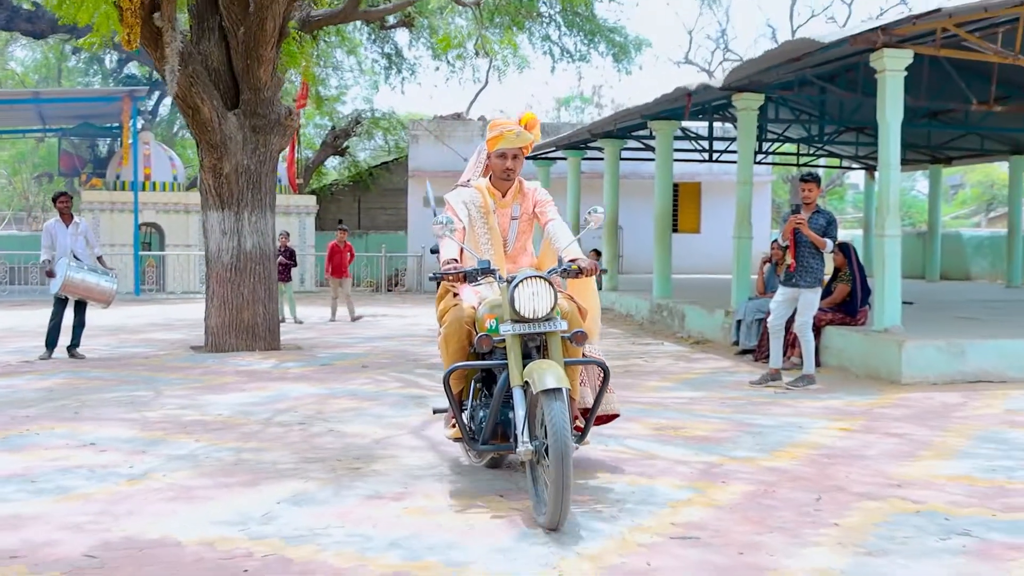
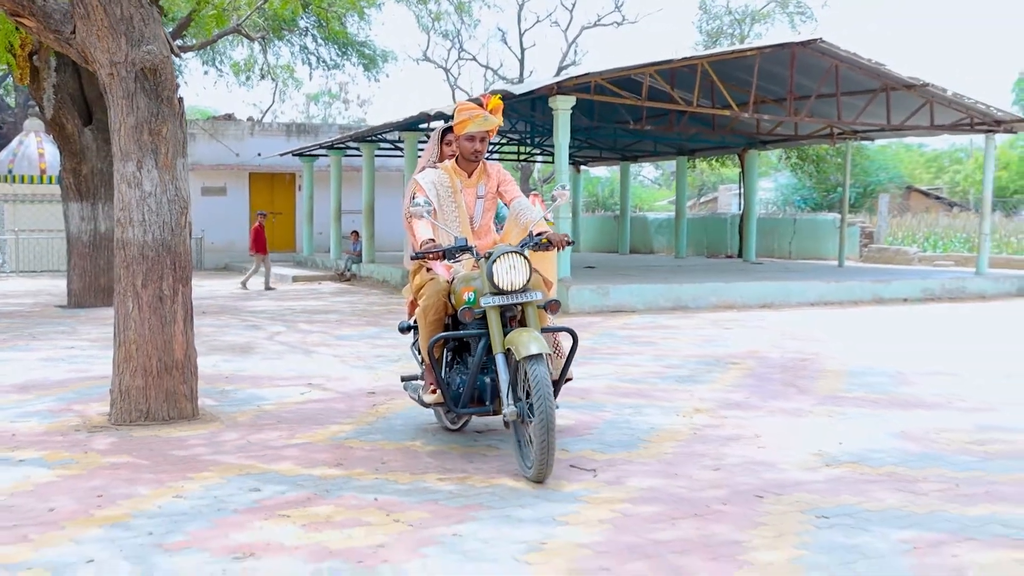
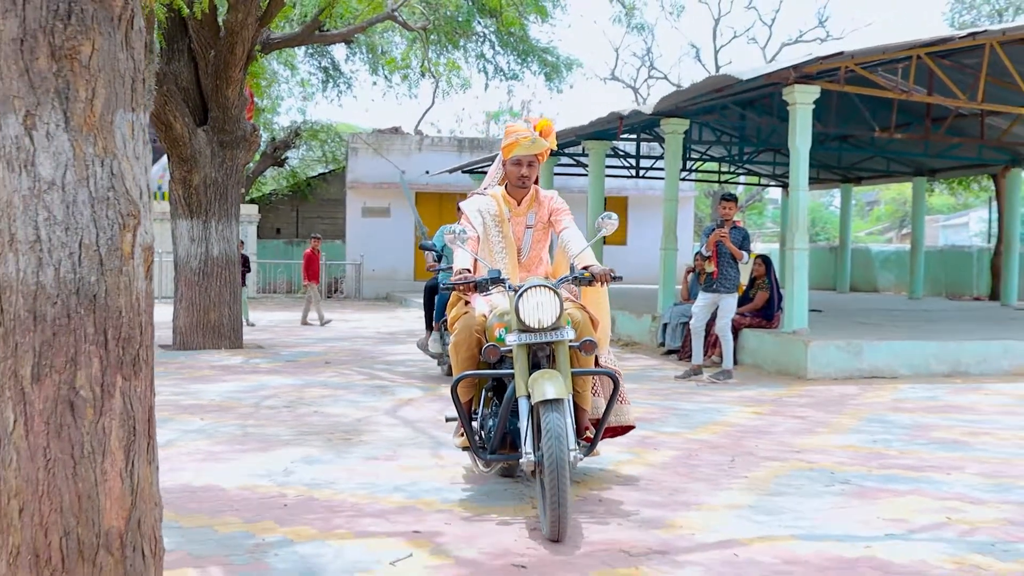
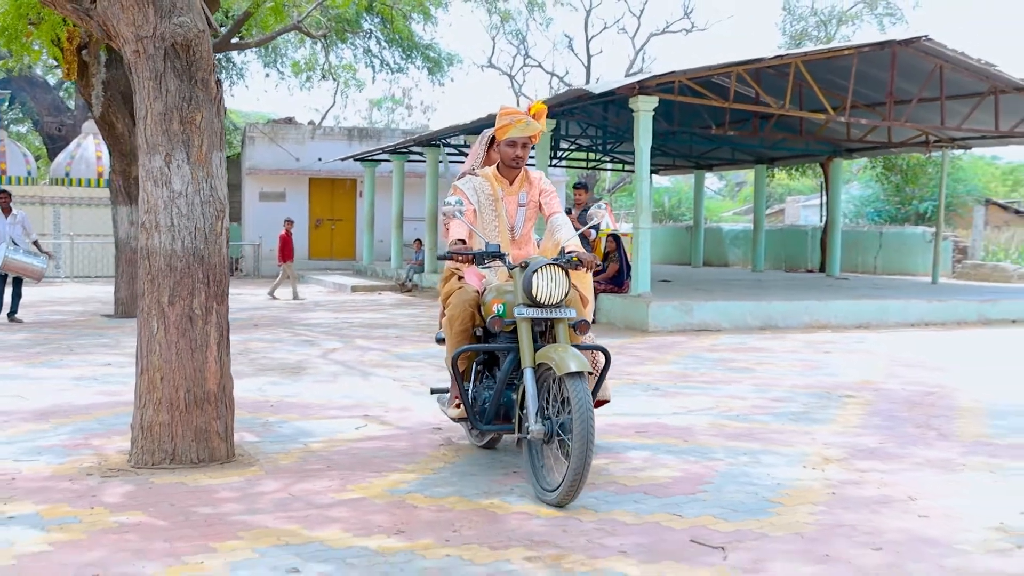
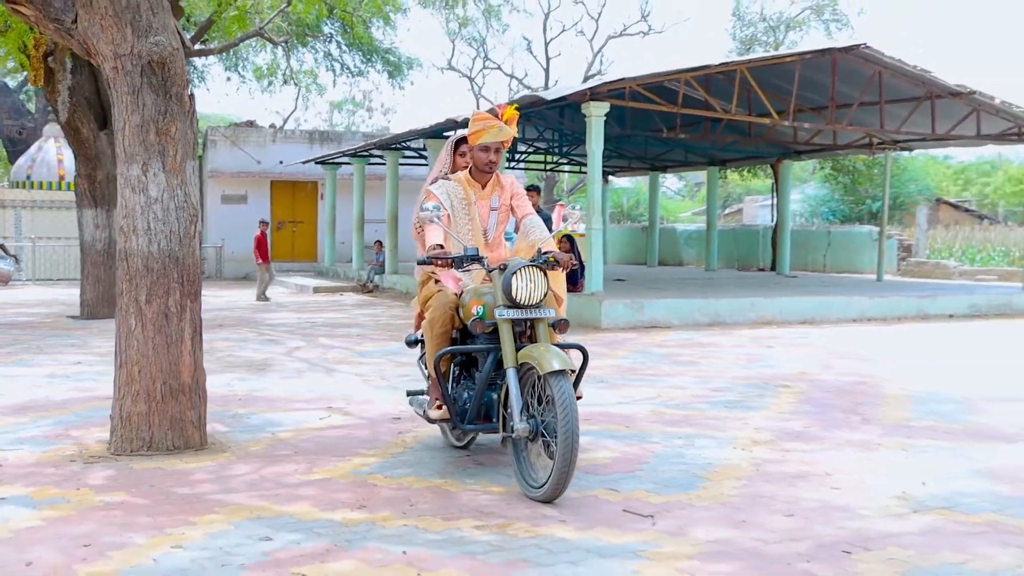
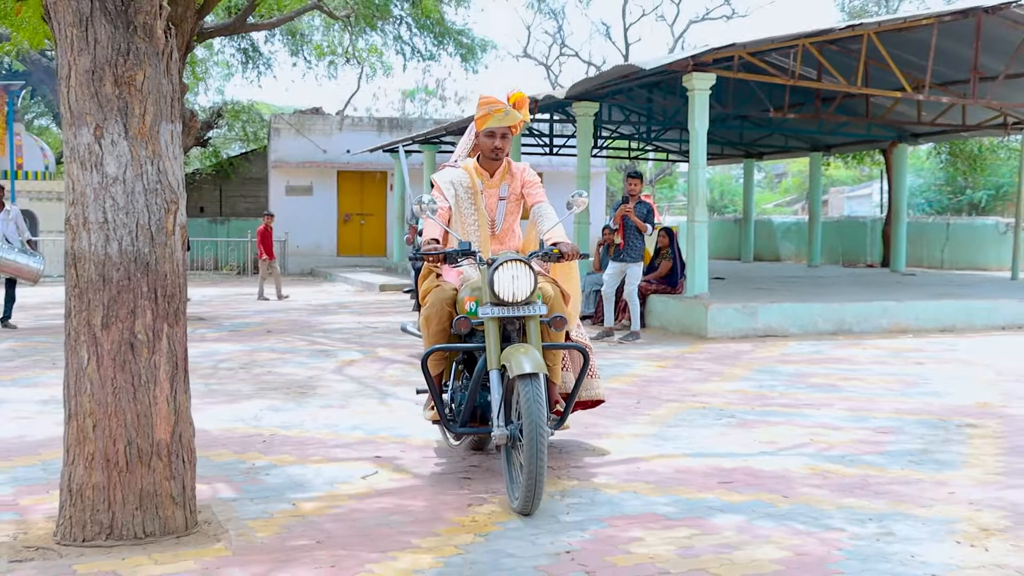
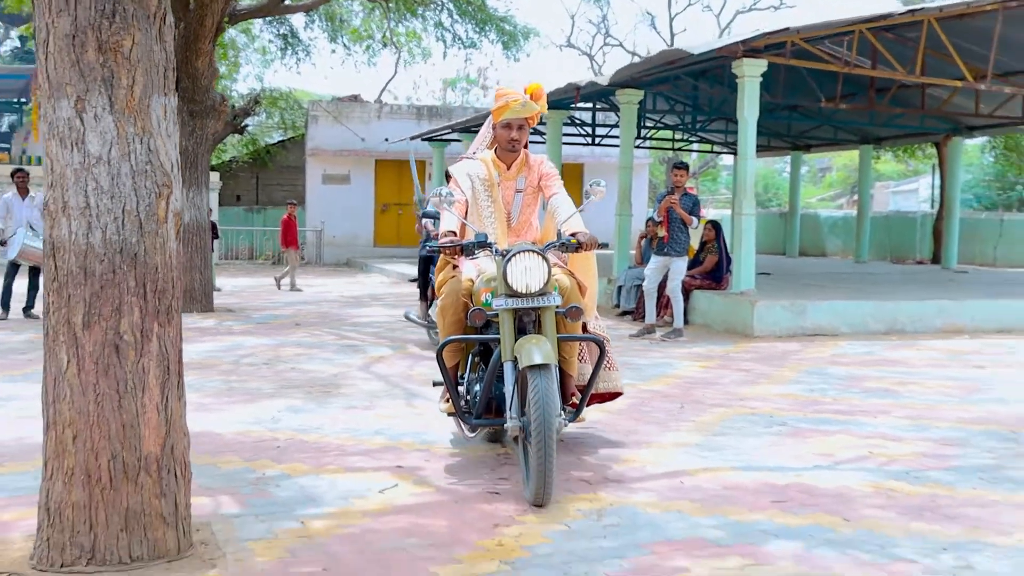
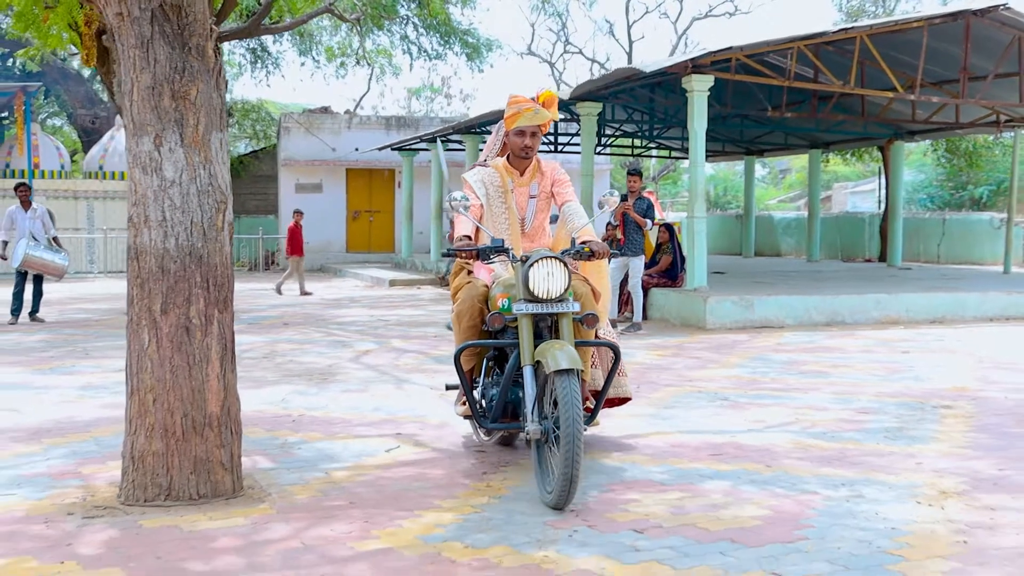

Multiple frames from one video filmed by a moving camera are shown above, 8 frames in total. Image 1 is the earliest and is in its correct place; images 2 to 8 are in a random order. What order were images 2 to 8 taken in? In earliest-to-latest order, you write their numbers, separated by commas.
3, 7, 6, 8, 4, 5, 2
